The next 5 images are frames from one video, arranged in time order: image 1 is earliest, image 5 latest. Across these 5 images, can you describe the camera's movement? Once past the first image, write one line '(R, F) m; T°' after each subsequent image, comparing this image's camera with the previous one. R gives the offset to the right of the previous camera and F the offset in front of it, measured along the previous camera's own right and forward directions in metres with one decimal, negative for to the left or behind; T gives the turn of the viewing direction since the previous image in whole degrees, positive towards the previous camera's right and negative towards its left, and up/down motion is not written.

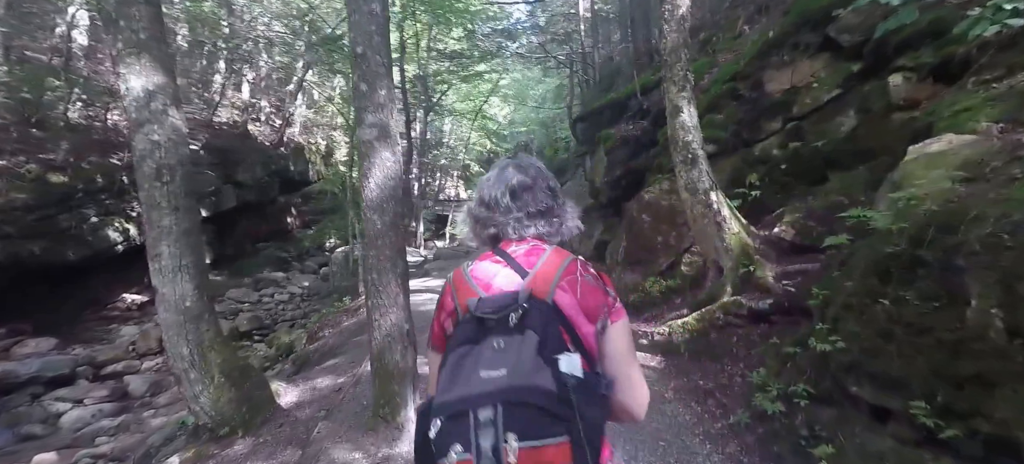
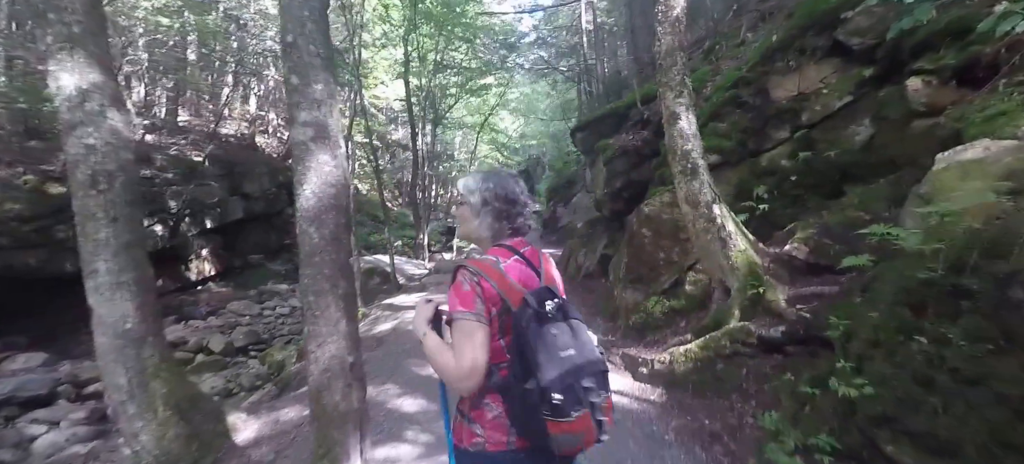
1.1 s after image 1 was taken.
(+0.3, +0.4) m; -1°
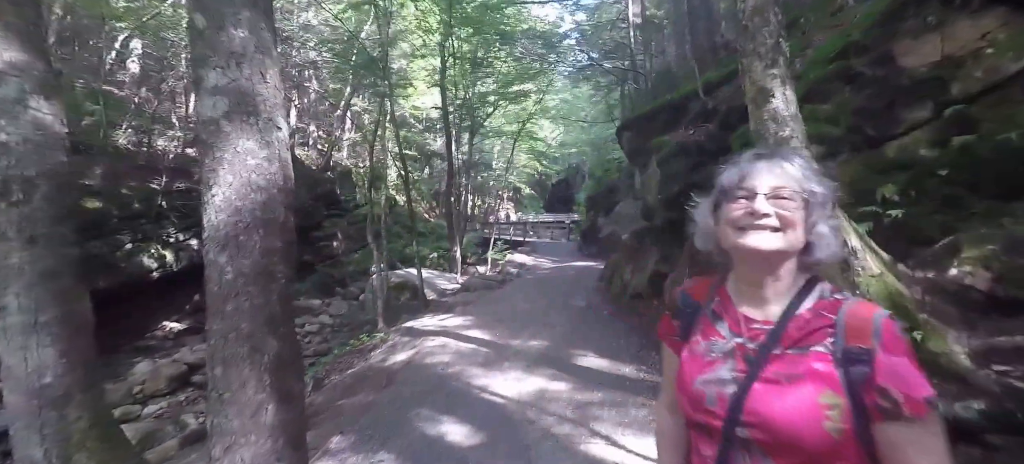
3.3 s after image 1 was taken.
(0.0, +1.3) m; -5°
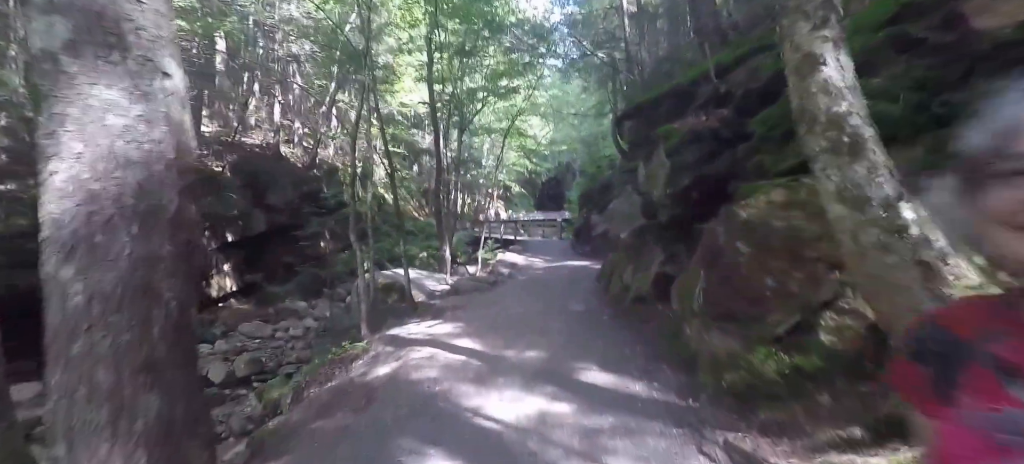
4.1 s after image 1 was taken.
(0.0, +0.8) m; +1°
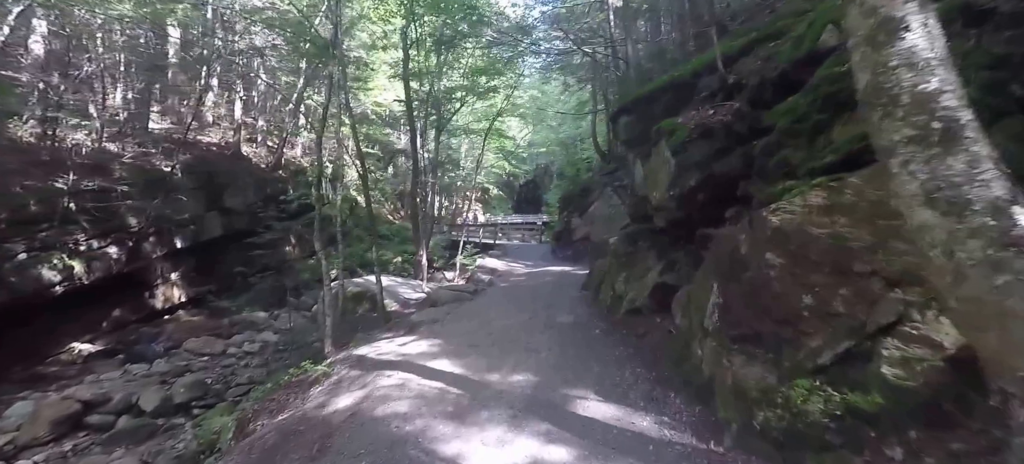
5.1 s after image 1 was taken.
(-0.1, +1.0) m; +3°
